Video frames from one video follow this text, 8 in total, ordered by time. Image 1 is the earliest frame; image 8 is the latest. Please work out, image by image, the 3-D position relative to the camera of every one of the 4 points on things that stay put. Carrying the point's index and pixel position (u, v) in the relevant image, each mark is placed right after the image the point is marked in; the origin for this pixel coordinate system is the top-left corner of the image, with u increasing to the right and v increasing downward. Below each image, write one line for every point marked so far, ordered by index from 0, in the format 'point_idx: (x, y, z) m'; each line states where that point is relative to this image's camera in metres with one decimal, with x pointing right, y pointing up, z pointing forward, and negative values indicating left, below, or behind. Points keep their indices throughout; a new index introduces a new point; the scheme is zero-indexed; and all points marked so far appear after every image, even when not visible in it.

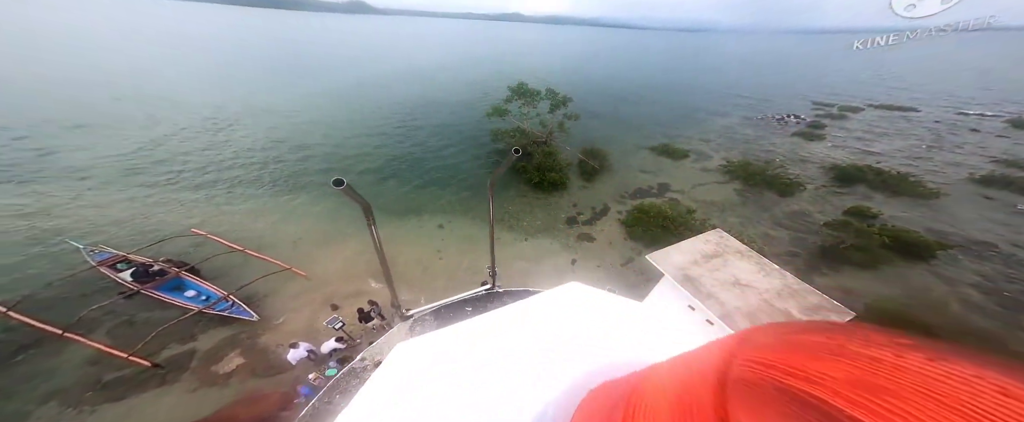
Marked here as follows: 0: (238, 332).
0: (-15.5, -6.9, +16.0) m
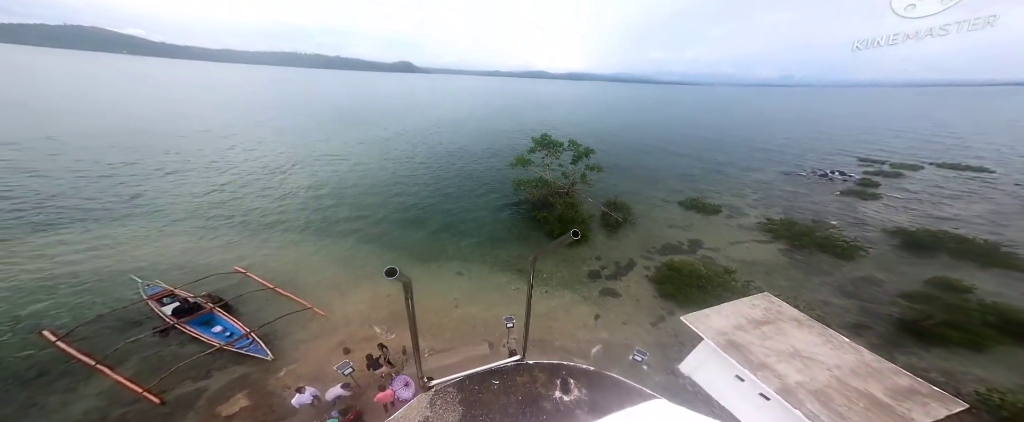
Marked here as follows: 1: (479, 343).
0: (-14.5, -9.0, +15.7) m
1: (-2.2, -8.9, +19.3) m
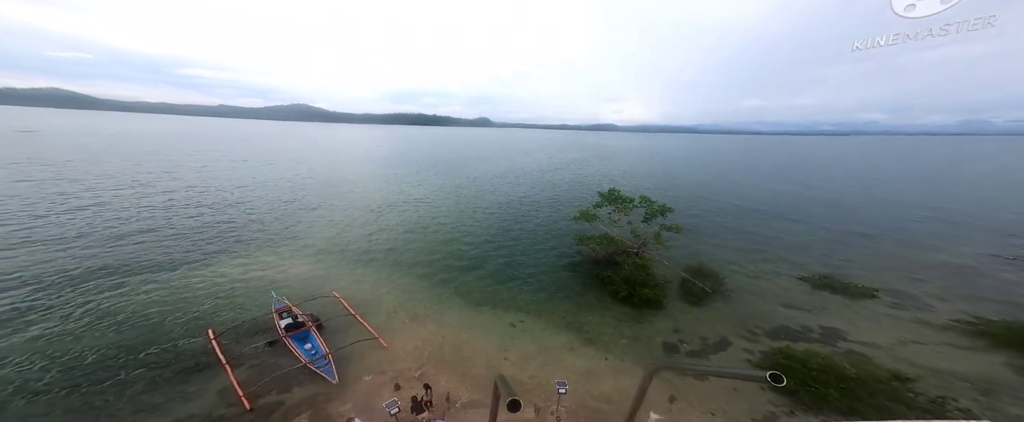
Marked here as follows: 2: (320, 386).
0: (-12.1, -11.5, +17.7) m
1: (+0.7, -12.5, +17.8) m
2: (-12.4, -11.4, +18.2) m
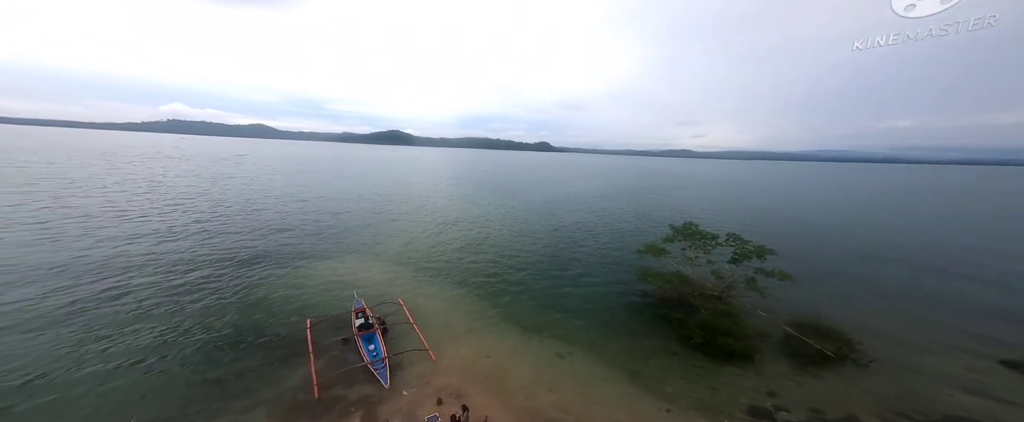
0: (-9.5, -12.6, +19.4) m
1: (+2.9, -14.2, +16.4) m
2: (-9.7, -12.5, +20.0) m
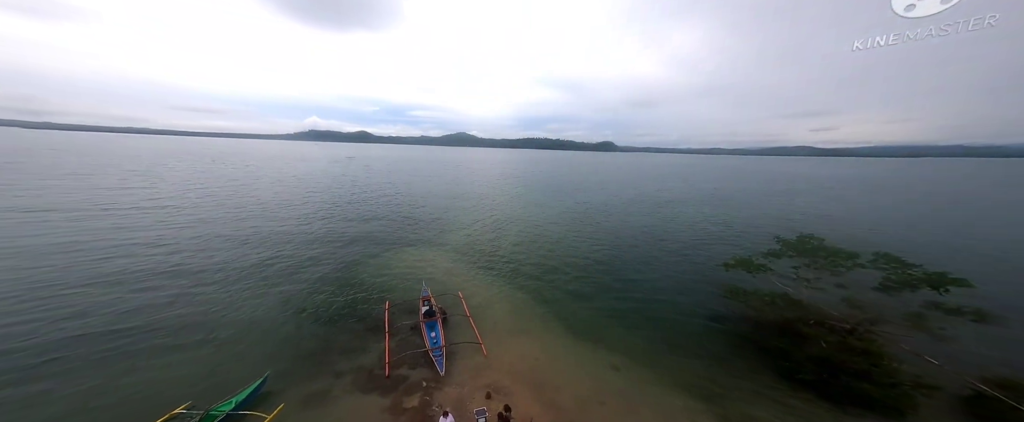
0: (-6.1, -12.5, +21.0) m
1: (+5.3, -14.5, +15.4) m
2: (-6.1, -12.4, +21.7) m
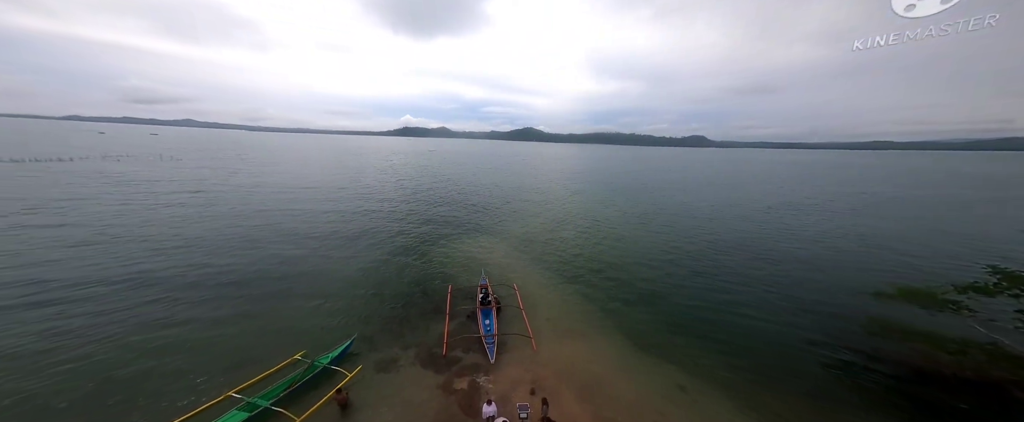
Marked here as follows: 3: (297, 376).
0: (-2.4, -11.8, +21.7) m
1: (+7.2, -14.5, +13.6) m
2: (-2.3, -11.7, +22.3) m
3: (-15.0, -11.6, +20.0) m
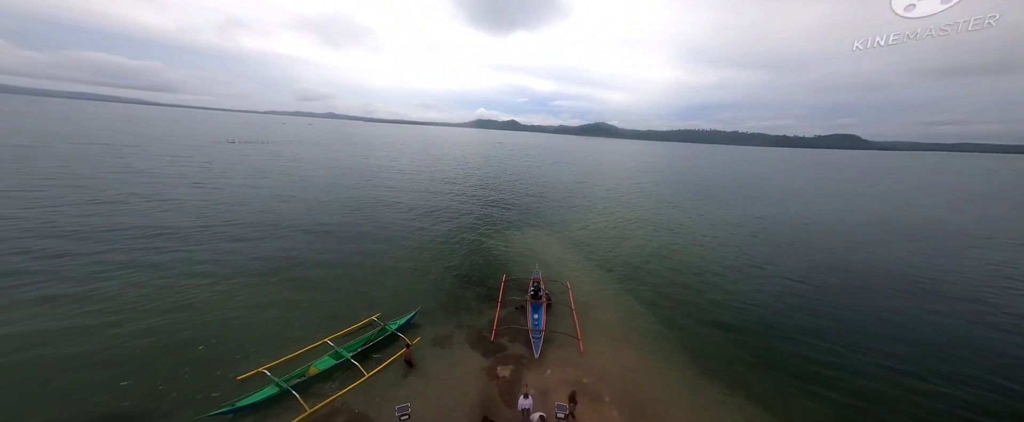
0: (+0.9, -11.5, +22.1) m
1: (+8.3, -15.0, +12.2) m
2: (+1.2, -11.4, +22.7) m
3: (-11.6, -10.2, +23.2) m
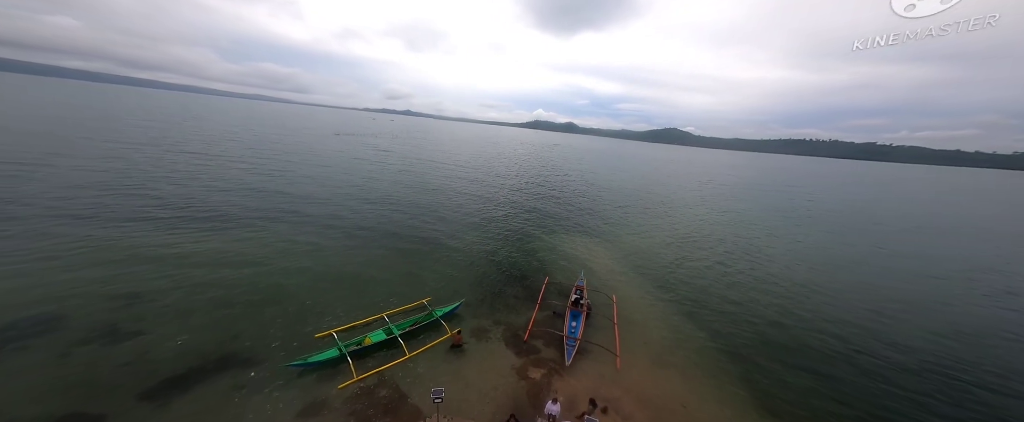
0: (+3.4, -11.8, +21.8) m
1: (+8.6, -15.9, +10.8) m
2: (+3.8, -11.7, +22.3) m
3: (-8.6, -9.5, +25.1) m
